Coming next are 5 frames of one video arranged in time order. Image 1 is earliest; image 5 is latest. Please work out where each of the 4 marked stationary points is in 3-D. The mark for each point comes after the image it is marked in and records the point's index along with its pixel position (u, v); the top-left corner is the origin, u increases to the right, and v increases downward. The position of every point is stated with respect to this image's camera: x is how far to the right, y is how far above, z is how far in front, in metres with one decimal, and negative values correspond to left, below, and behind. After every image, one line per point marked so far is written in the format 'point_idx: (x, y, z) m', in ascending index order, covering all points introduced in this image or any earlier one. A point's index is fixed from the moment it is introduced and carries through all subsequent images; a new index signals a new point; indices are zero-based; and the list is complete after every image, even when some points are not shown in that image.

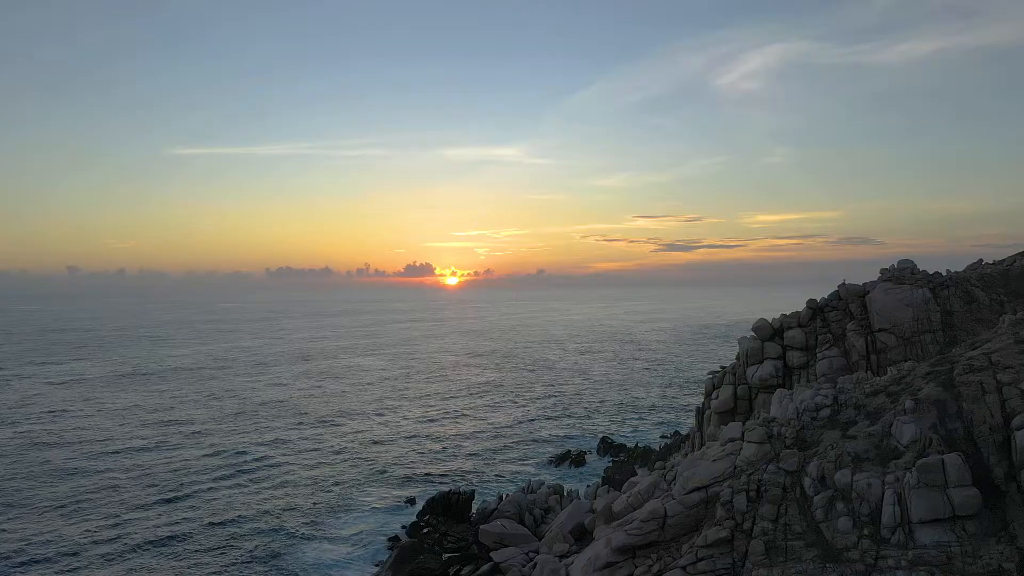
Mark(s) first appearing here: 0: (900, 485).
0: (+12.7, -6.5, +19.2) m
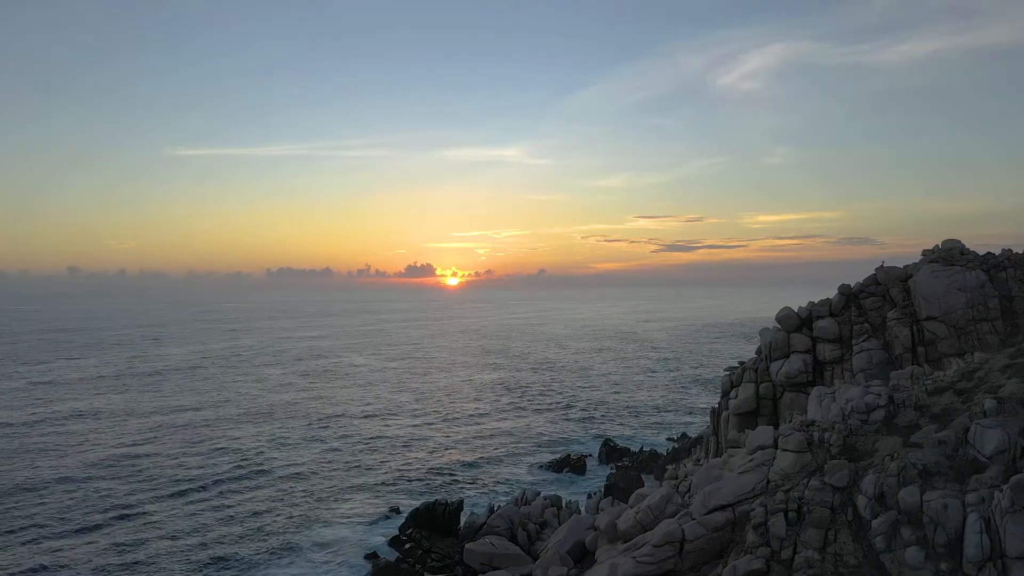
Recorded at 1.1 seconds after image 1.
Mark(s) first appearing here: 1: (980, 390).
0: (+12.3, -5.7, +15.0) m
1: (+14.6, -3.2, +18.2) m
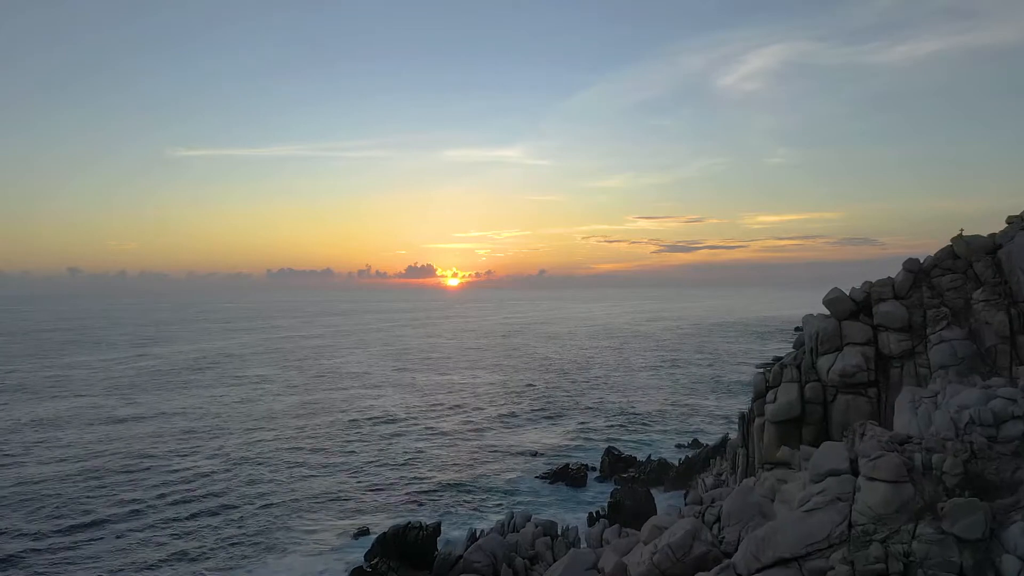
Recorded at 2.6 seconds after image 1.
0: (+11.5, -4.7, +9.1) m
1: (+13.9, -2.2, +12.3) m
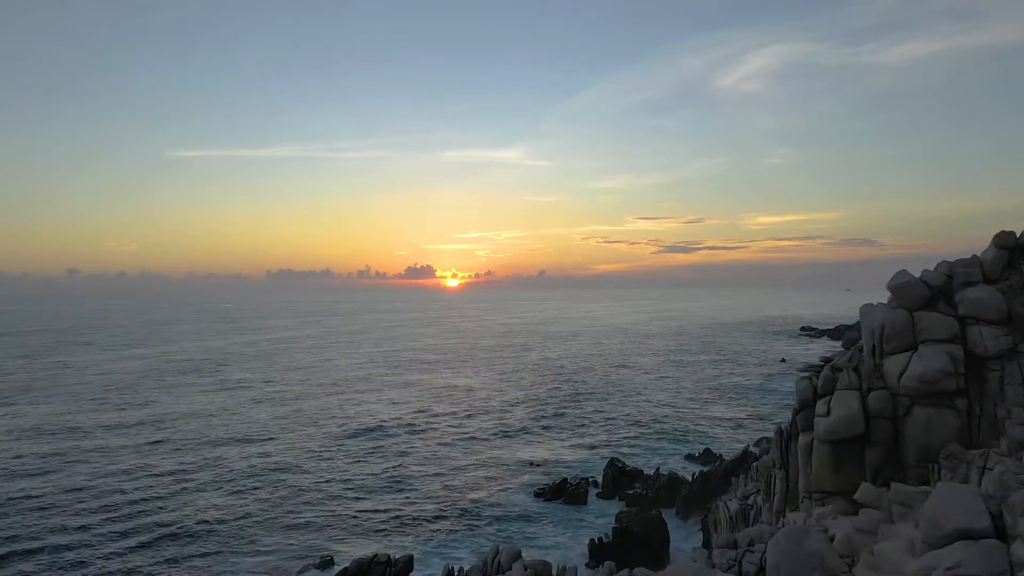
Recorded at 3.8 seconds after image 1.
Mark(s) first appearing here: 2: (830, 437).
0: (+10.9, -4.1, +3.9) m
1: (+13.3, -1.6, +7.1) m
2: (+9.7, -4.5, +17.8) m
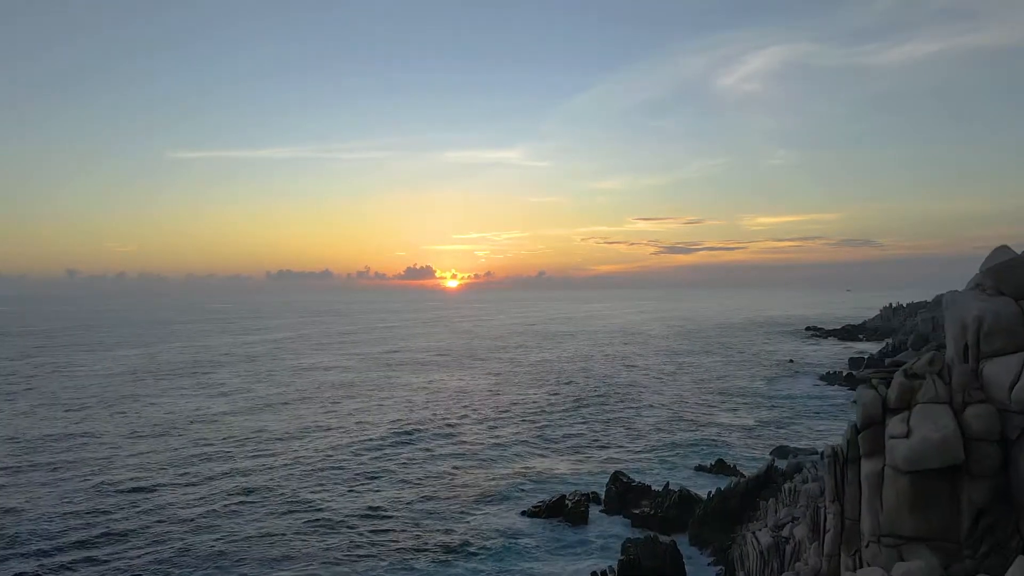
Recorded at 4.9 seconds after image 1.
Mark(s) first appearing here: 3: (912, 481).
0: (+10.4, -3.6, -0.6) m
1: (+12.7, -1.1, +2.6) m
2: (+9.2, -4.1, +13.3) m
3: (+9.2, -4.4, +13.3) m
